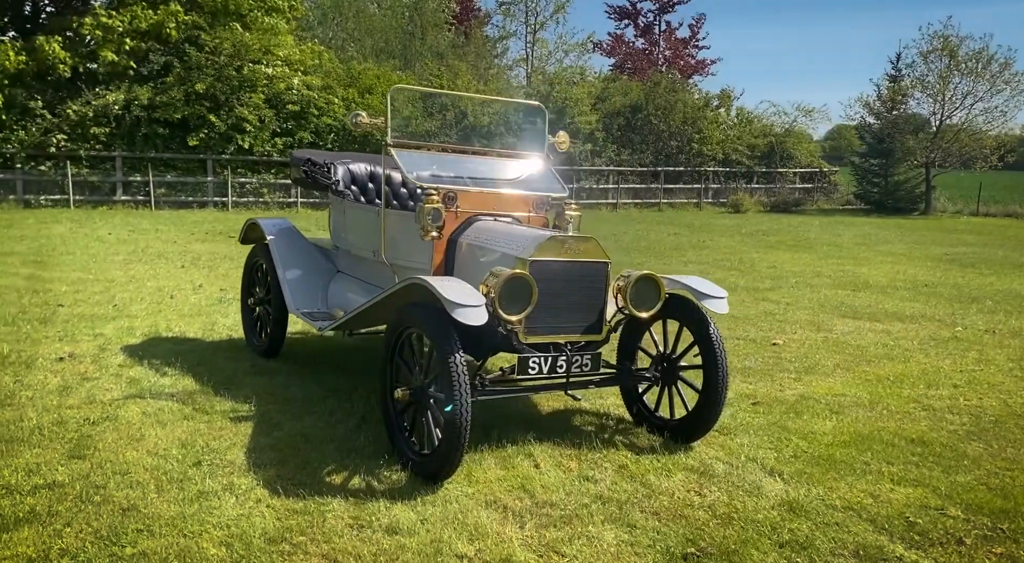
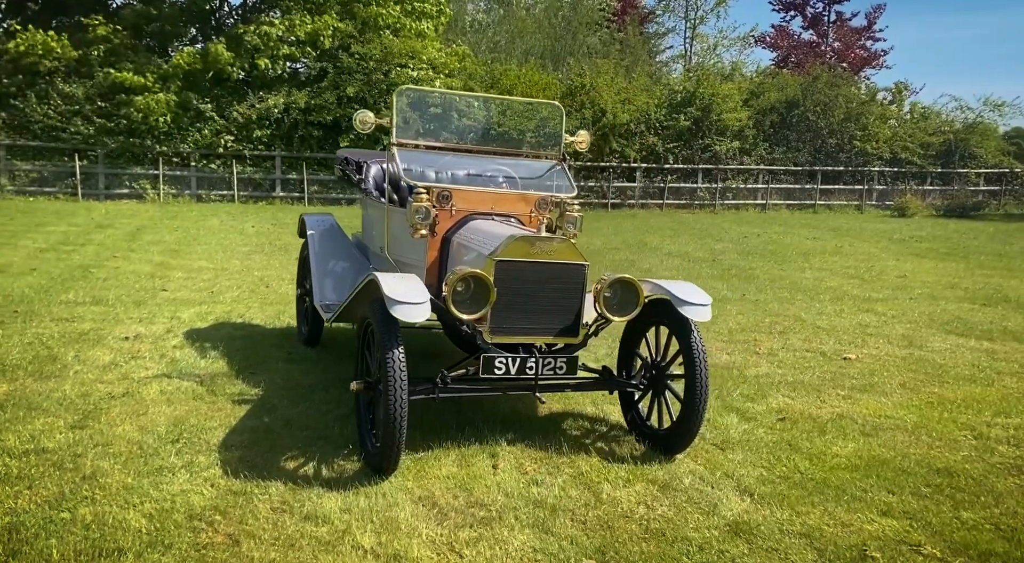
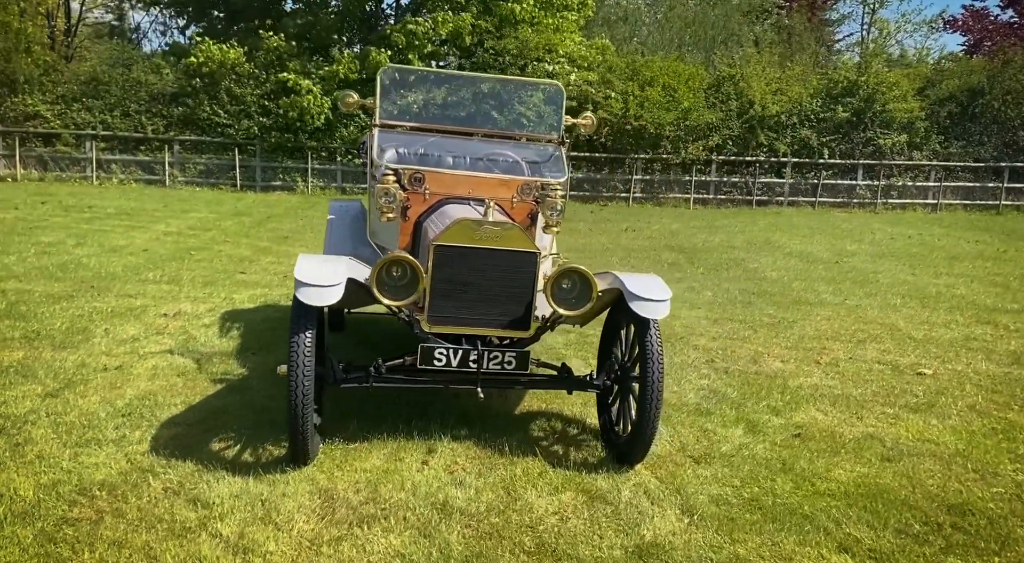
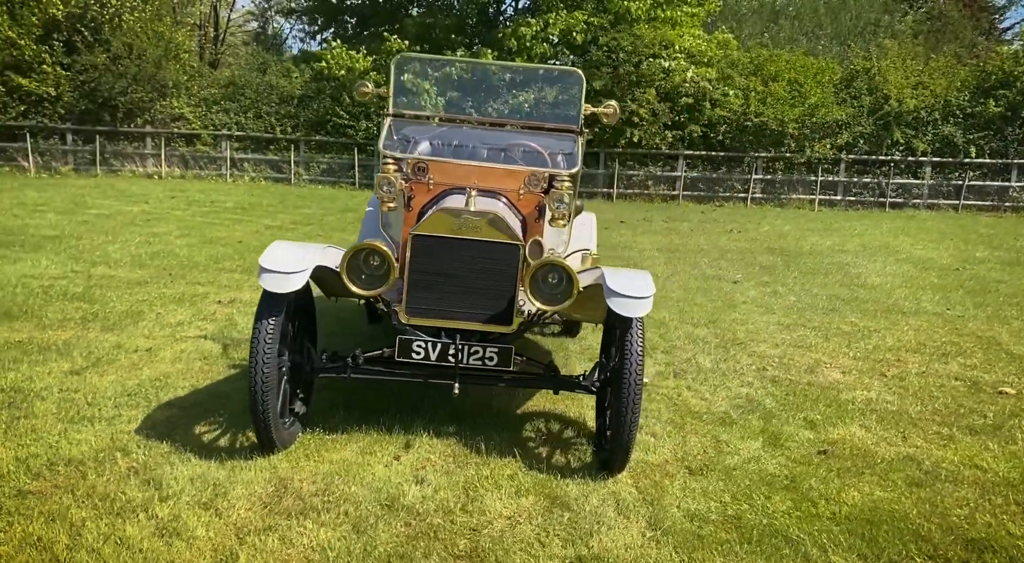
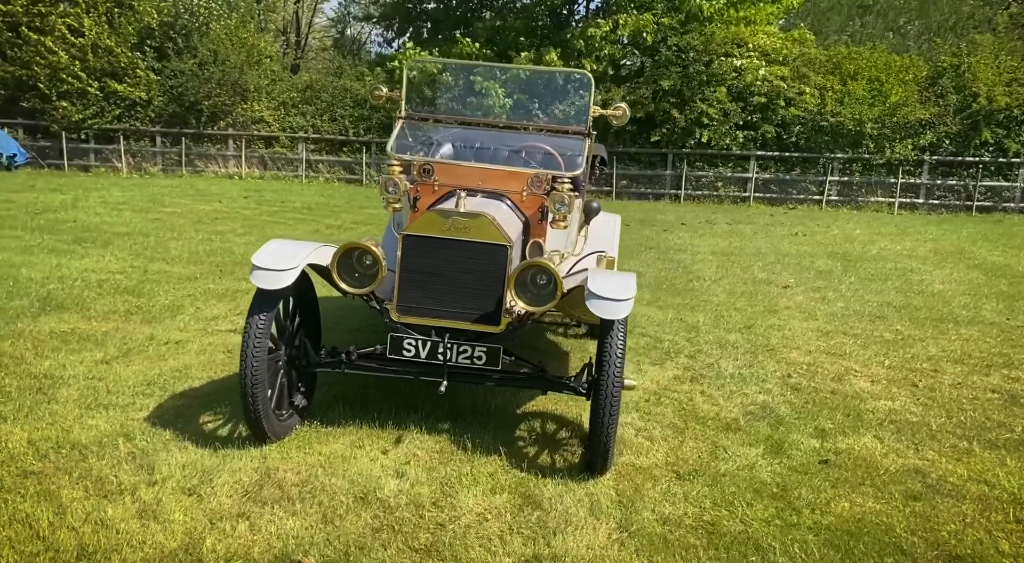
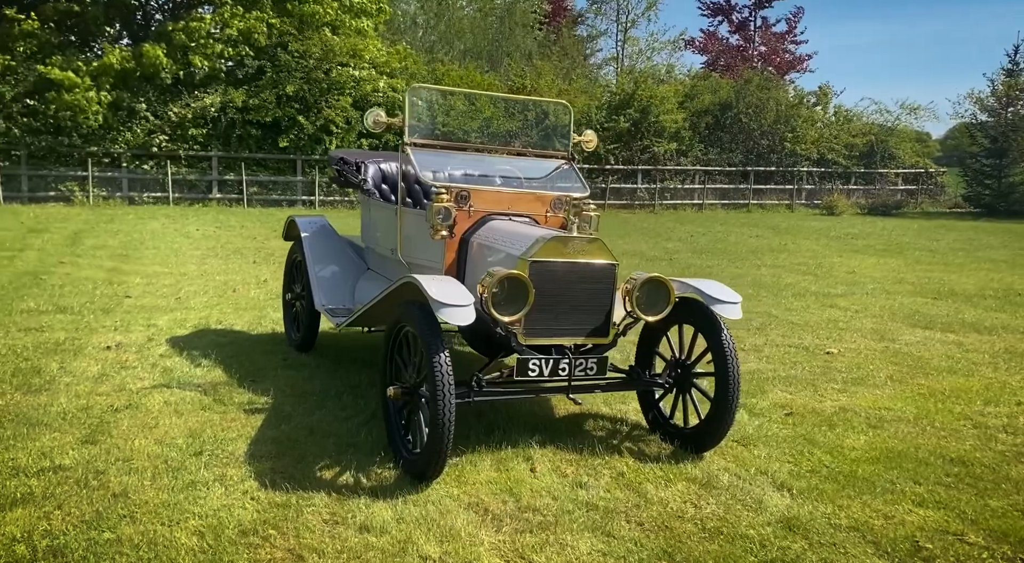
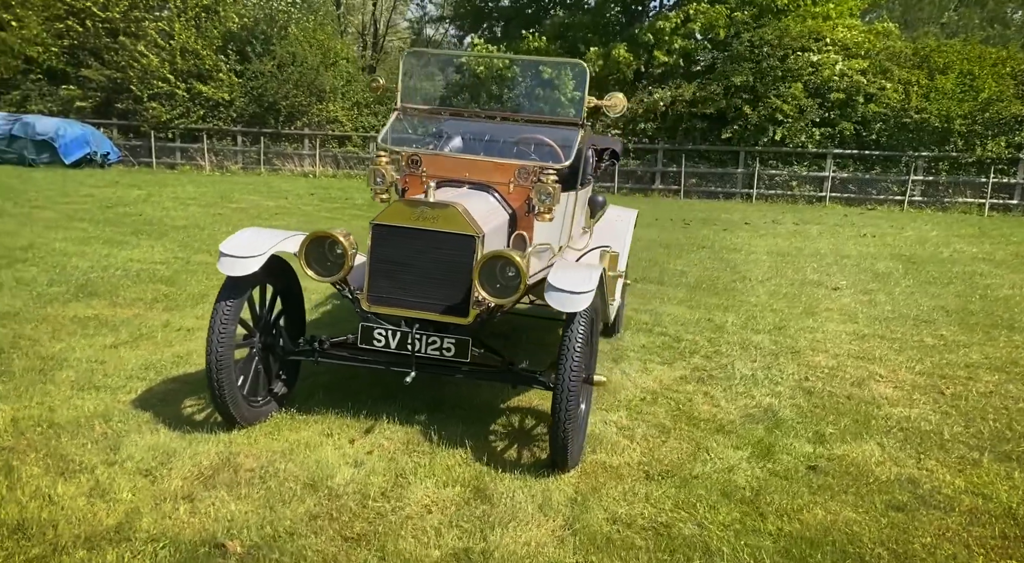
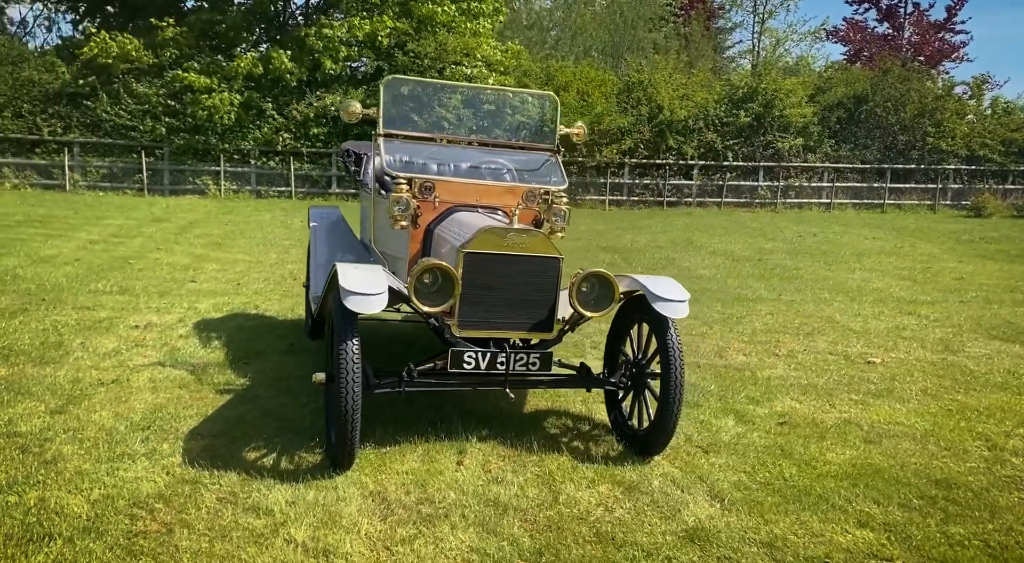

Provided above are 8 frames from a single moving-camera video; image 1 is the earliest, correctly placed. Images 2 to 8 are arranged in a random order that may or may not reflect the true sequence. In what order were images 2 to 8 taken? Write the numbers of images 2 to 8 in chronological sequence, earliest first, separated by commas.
6, 2, 8, 3, 4, 5, 7
